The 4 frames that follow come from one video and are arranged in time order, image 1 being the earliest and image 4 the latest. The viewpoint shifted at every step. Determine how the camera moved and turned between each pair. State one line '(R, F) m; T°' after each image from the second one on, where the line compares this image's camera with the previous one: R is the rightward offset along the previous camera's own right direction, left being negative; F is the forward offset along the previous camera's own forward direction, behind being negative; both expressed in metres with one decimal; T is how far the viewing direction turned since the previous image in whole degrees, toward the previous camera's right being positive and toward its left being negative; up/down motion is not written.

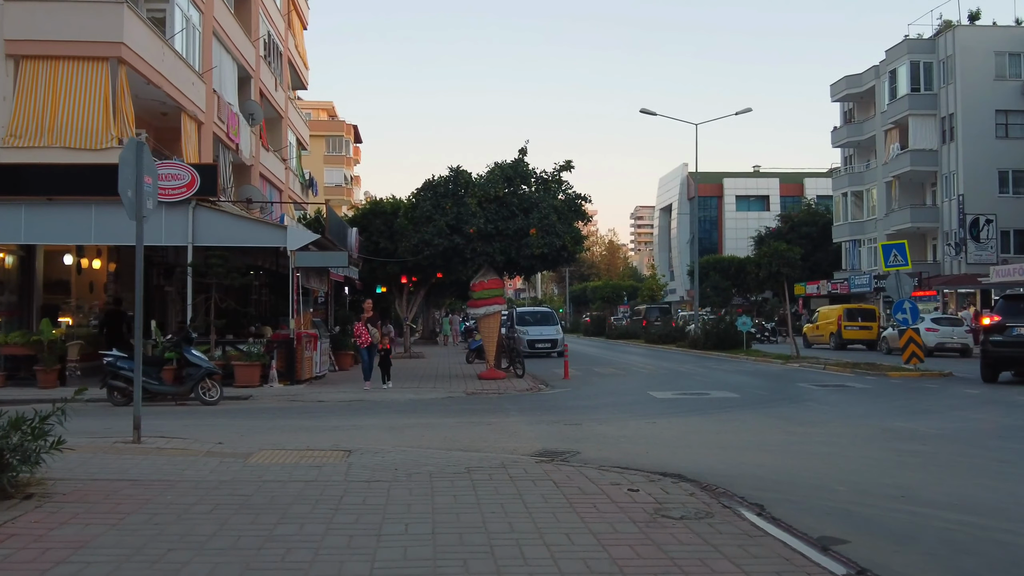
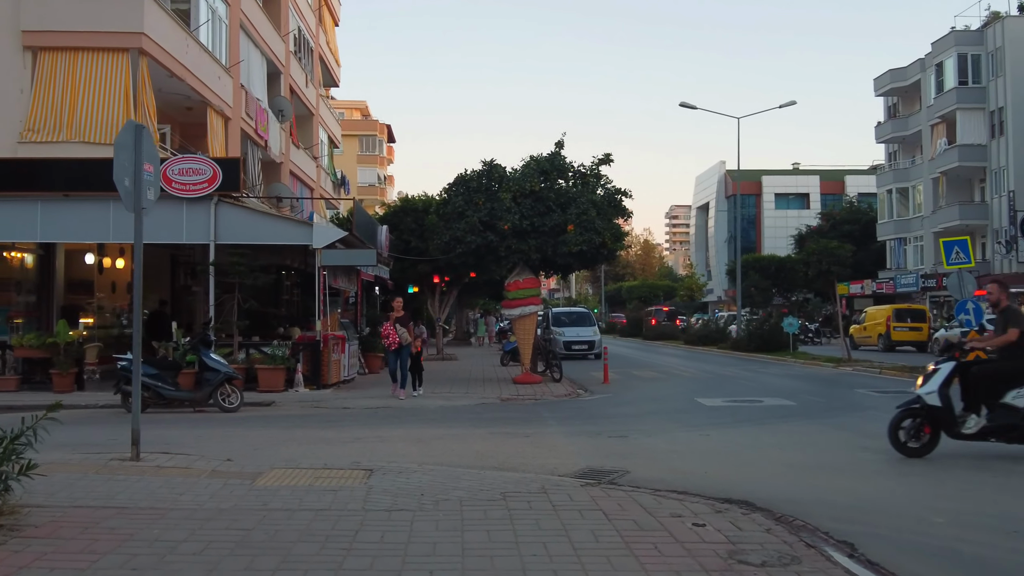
(-0.1, +1.0) m; -2°
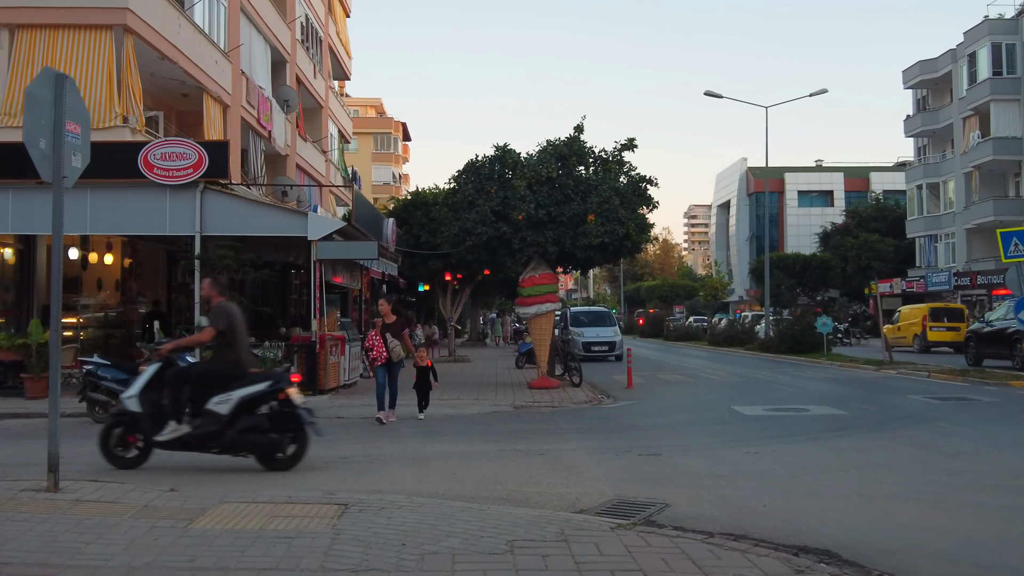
(0.0, +1.6) m; -1°
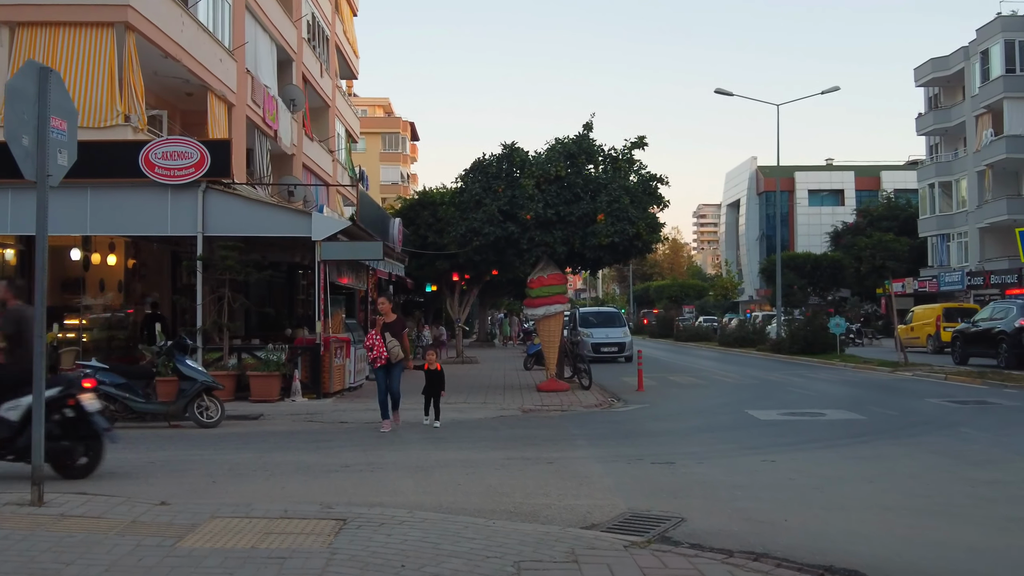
(0.0, +0.3) m; 0°
